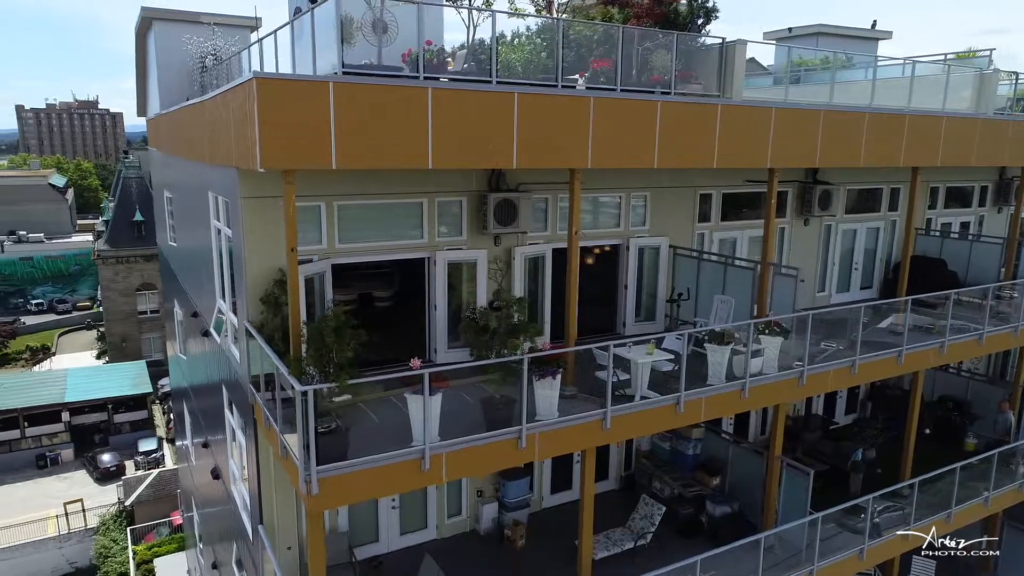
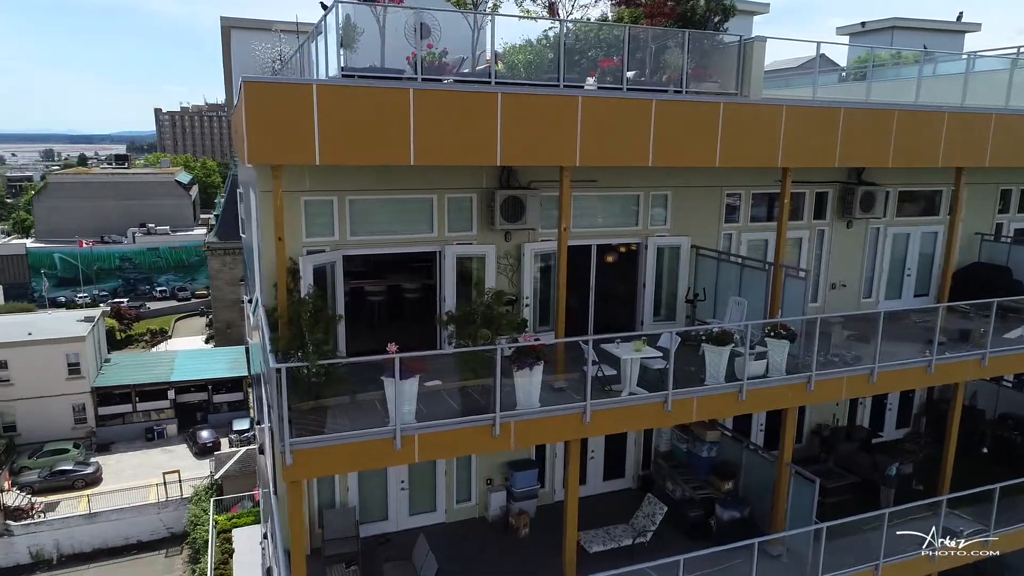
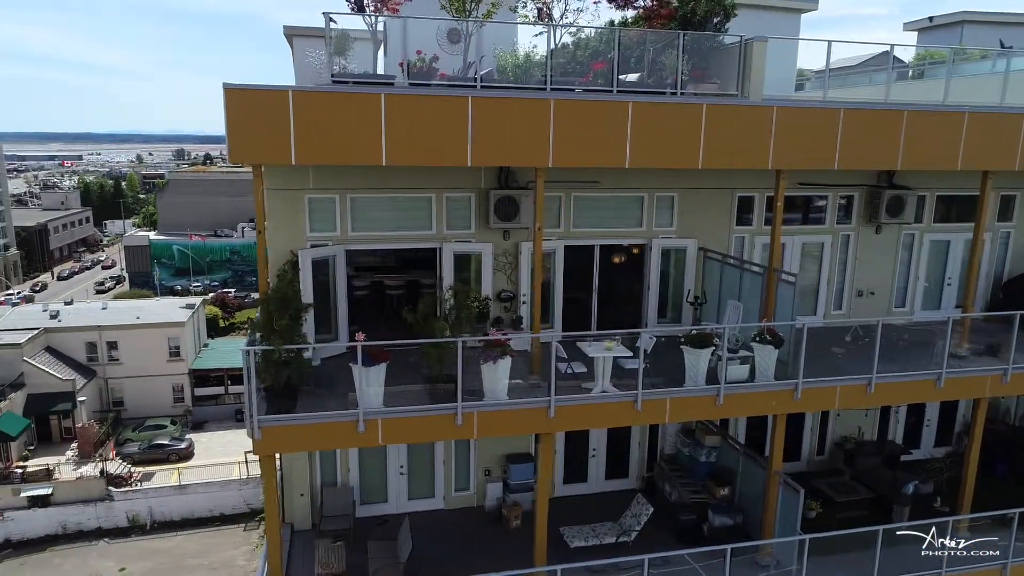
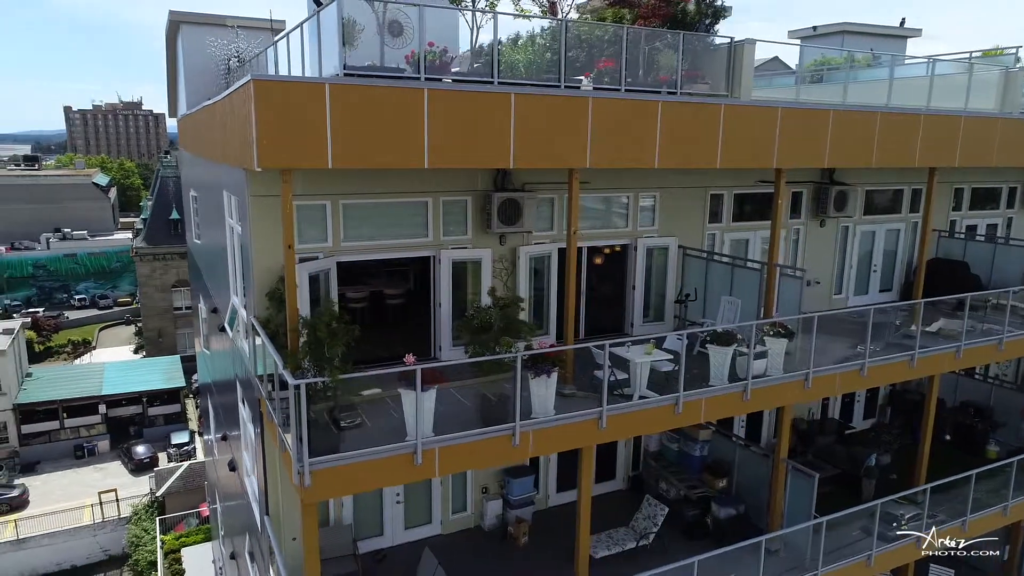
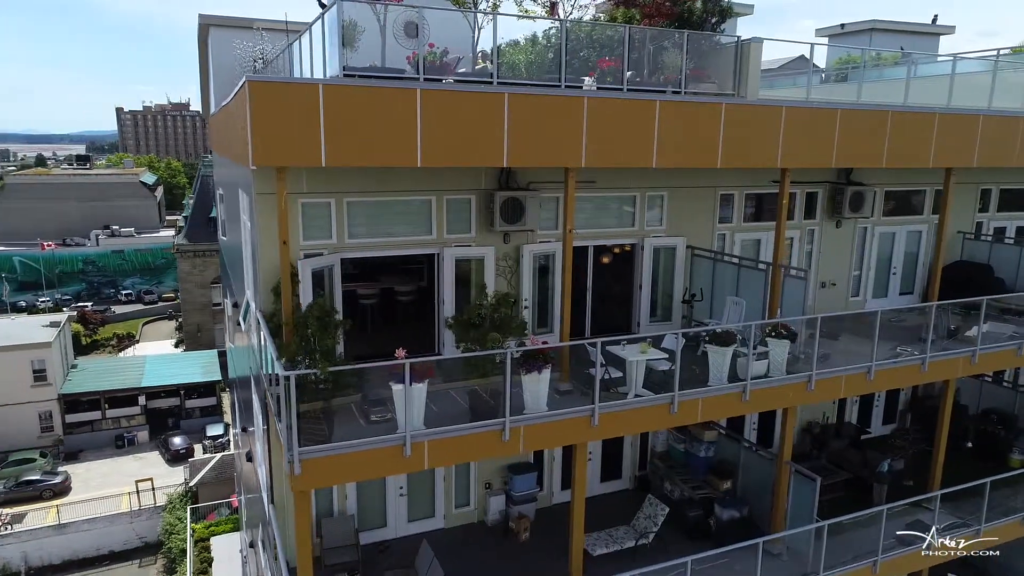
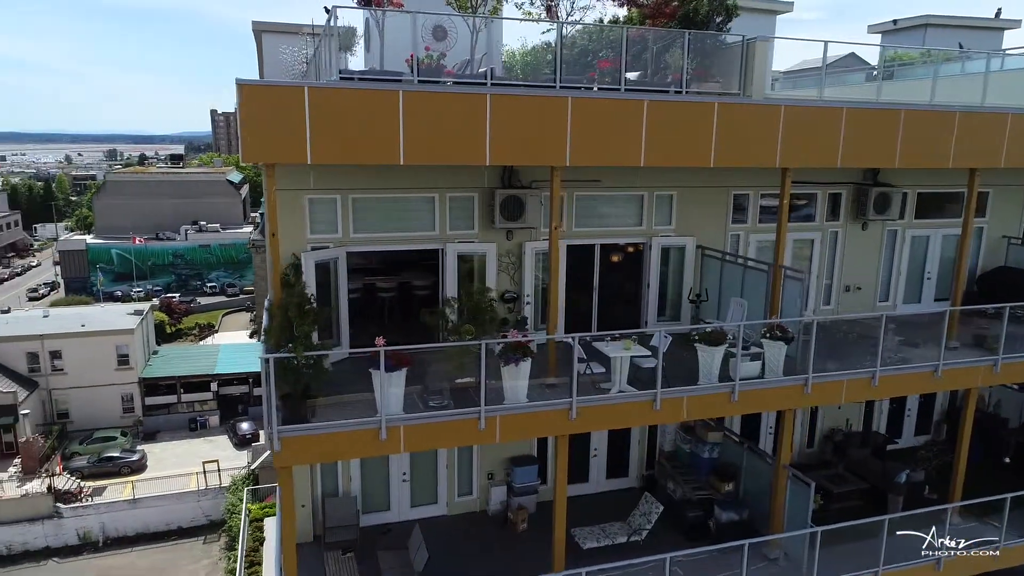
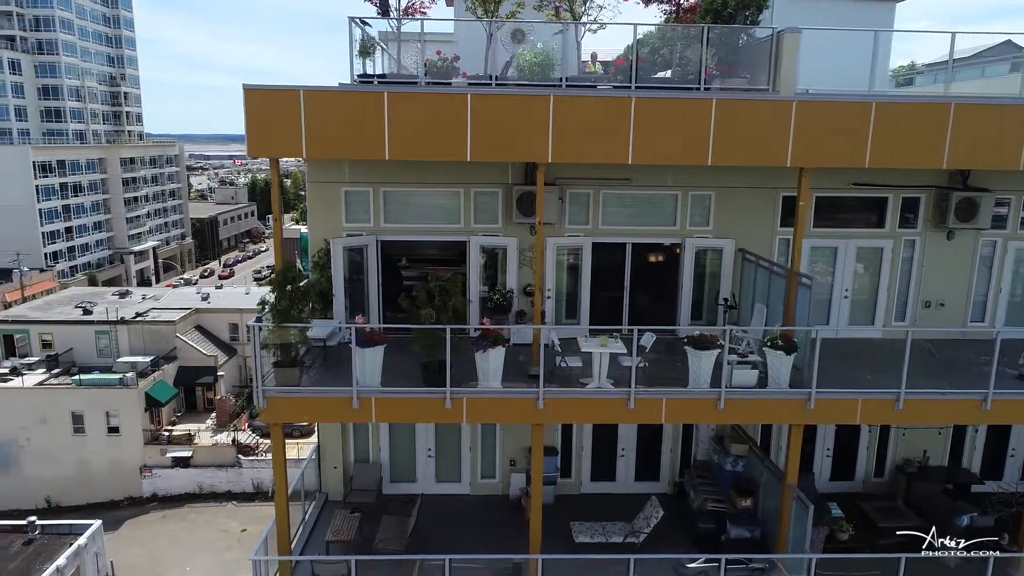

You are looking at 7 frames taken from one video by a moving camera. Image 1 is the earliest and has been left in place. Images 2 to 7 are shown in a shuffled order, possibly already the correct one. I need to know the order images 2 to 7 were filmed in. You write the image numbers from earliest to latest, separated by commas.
4, 5, 2, 6, 3, 7
